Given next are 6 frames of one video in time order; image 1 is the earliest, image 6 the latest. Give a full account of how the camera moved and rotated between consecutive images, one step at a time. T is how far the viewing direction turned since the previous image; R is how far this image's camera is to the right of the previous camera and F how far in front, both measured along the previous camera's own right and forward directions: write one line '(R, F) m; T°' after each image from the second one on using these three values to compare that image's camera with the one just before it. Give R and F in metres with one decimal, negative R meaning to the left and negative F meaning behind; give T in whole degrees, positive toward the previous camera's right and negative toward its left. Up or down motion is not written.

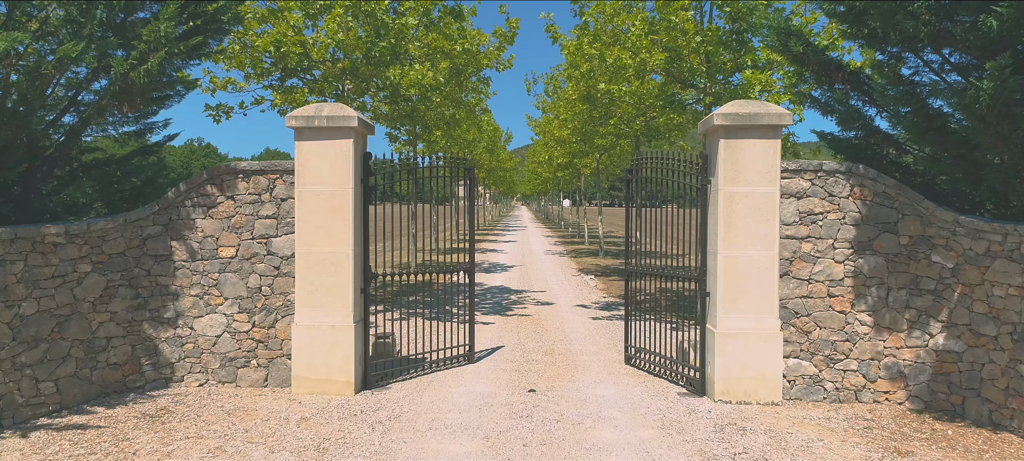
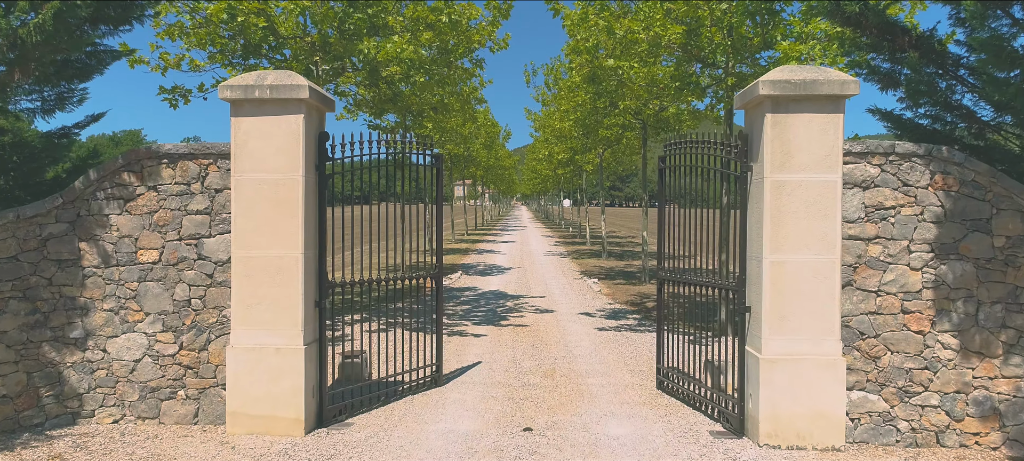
(0.0, +1.2) m; 0°
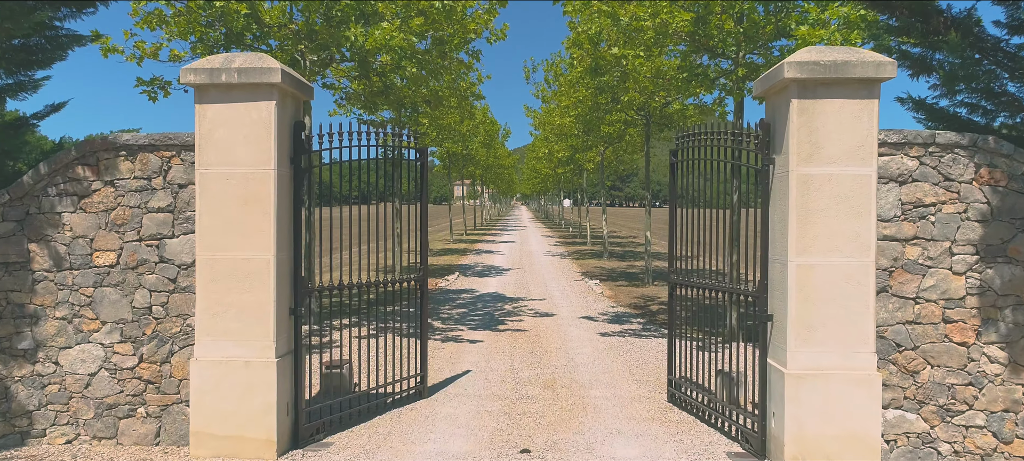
(0.0, +0.5) m; 0°
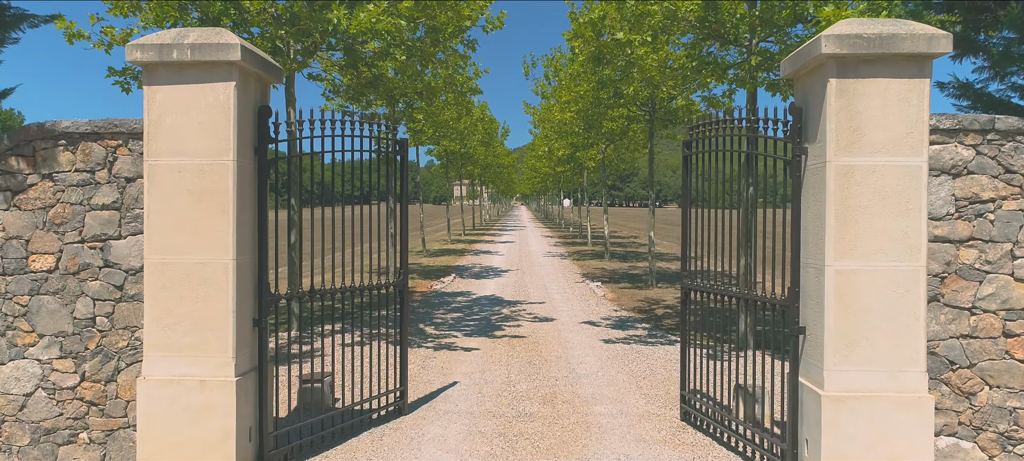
(0.0, +0.6) m; 0°
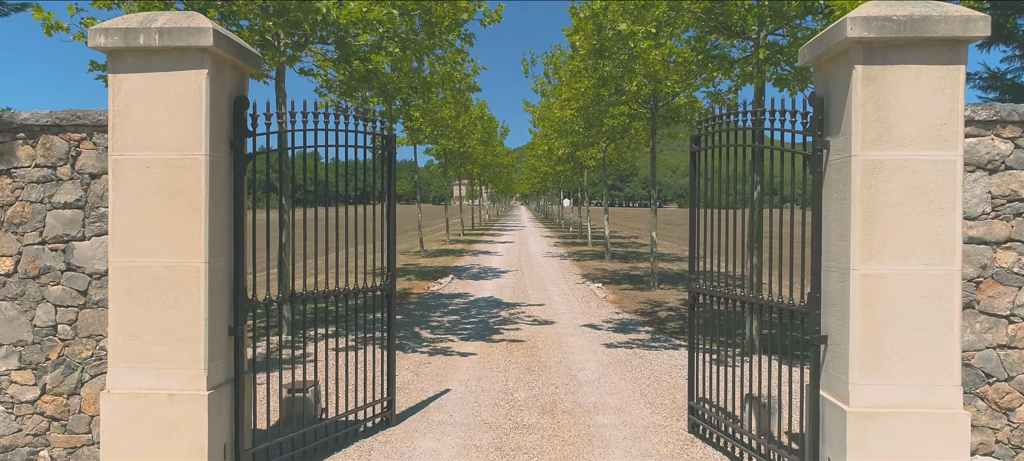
(0.0, +0.3) m; 0°
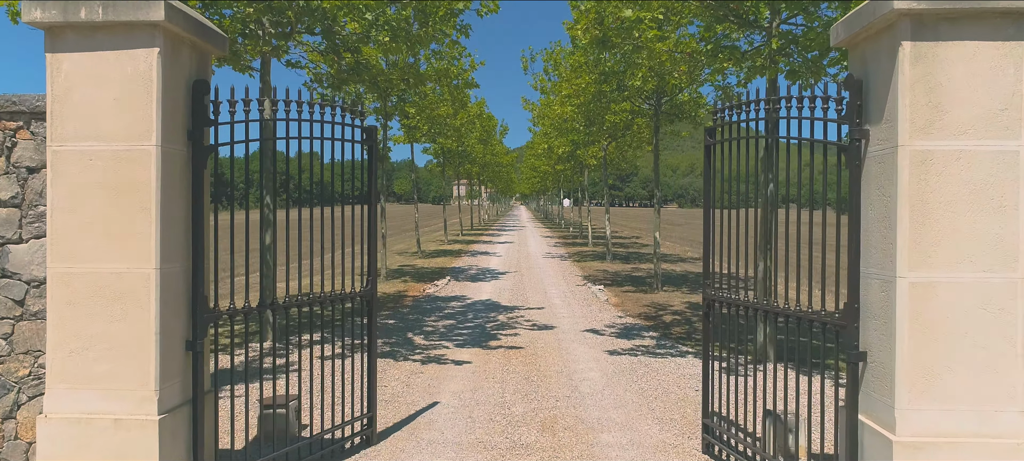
(0.0, +0.4) m; 0°
